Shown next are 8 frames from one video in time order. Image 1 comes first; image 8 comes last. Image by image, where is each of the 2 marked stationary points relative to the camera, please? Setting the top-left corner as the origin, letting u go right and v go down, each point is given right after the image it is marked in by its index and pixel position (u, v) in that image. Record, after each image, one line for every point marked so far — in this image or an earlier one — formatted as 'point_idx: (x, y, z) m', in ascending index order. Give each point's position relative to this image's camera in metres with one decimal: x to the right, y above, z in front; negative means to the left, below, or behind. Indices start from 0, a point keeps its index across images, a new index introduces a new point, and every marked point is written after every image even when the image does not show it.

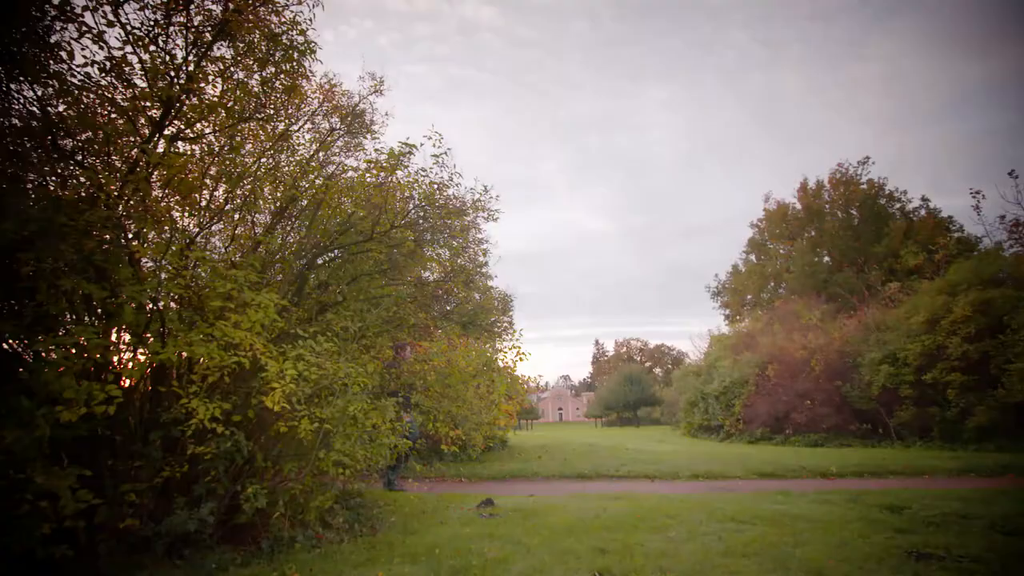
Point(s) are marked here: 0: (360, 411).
0: (-1.4, -1.1, +6.0) m
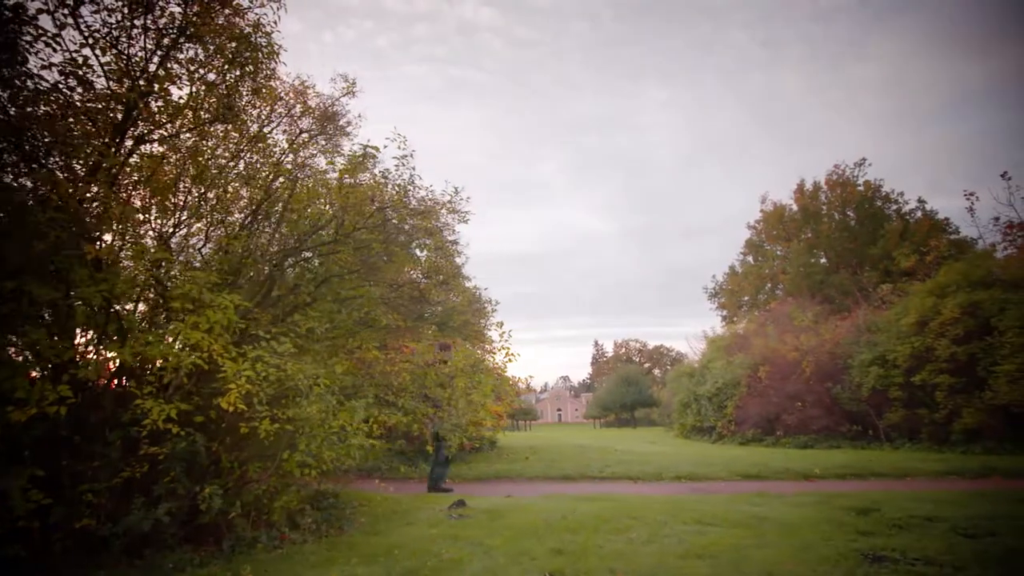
0: (-1.7, -1.2, +6.0) m
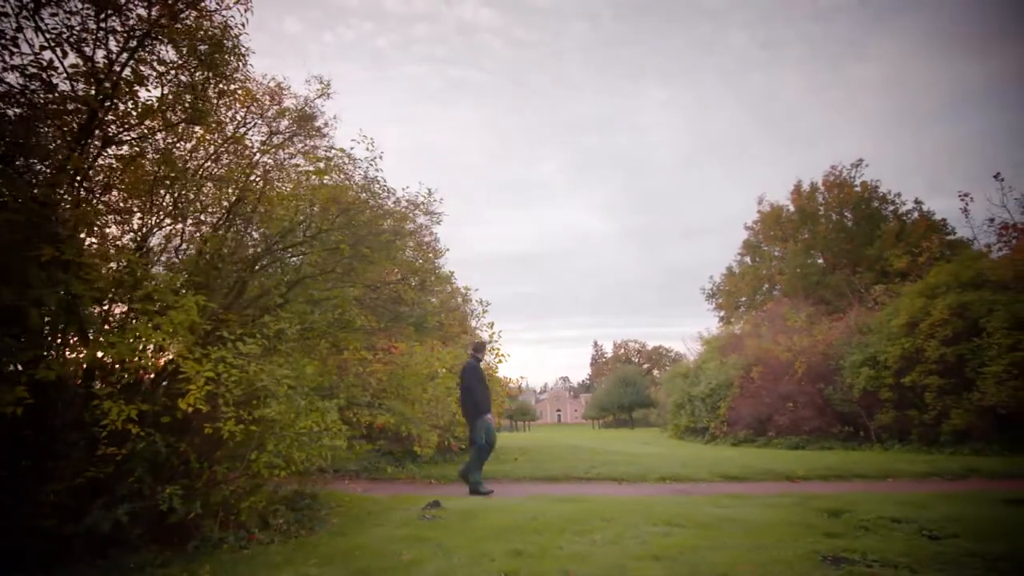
0: (-2.0, -1.2, +6.1) m
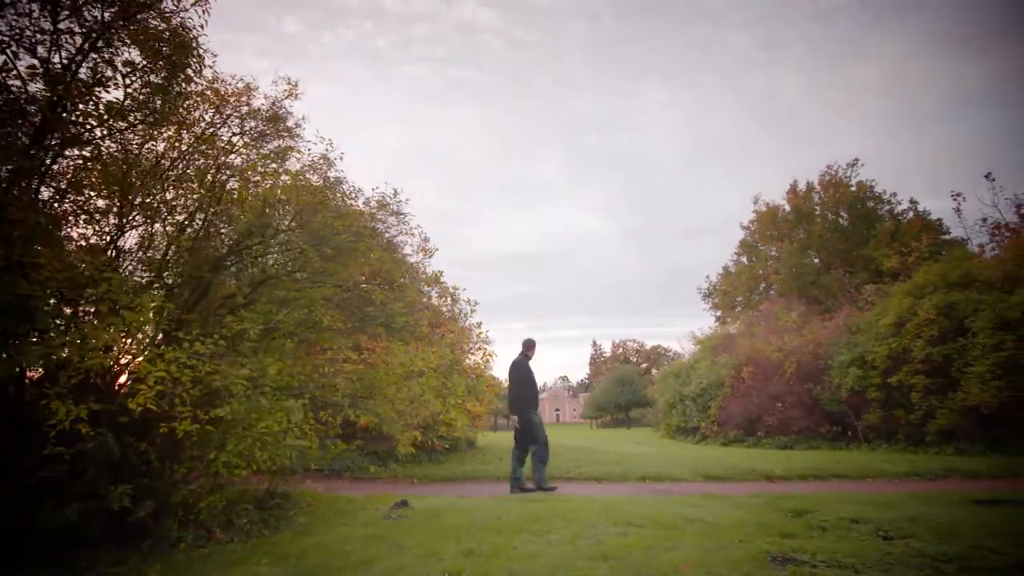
0: (-2.4, -1.2, +6.1) m
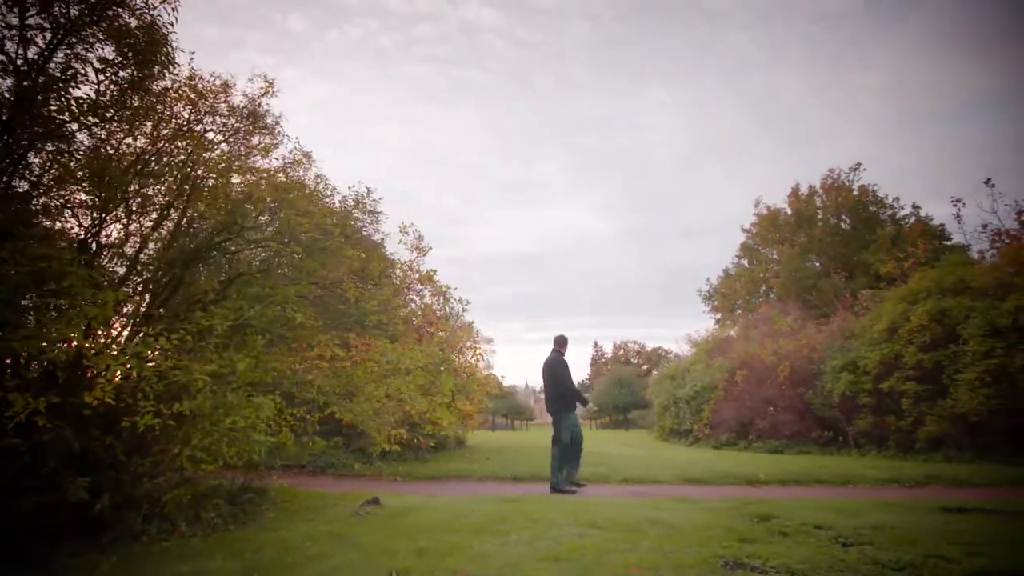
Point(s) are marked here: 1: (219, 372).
0: (-2.8, -1.1, +6.1) m
1: (-2.9, -0.9, +6.3) m
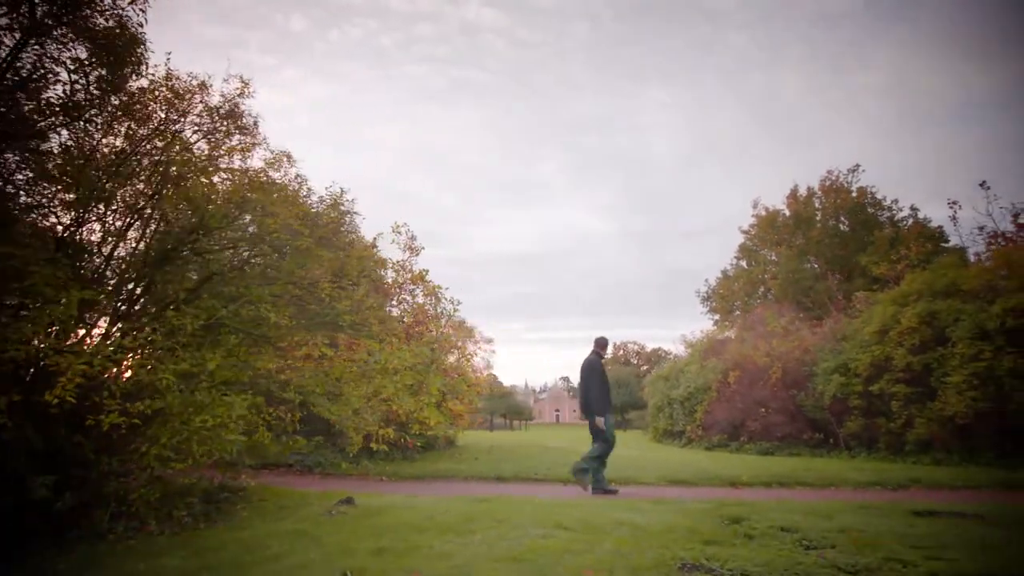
0: (-3.1, -1.1, +6.1) m
1: (-3.2, -0.9, +6.3) m
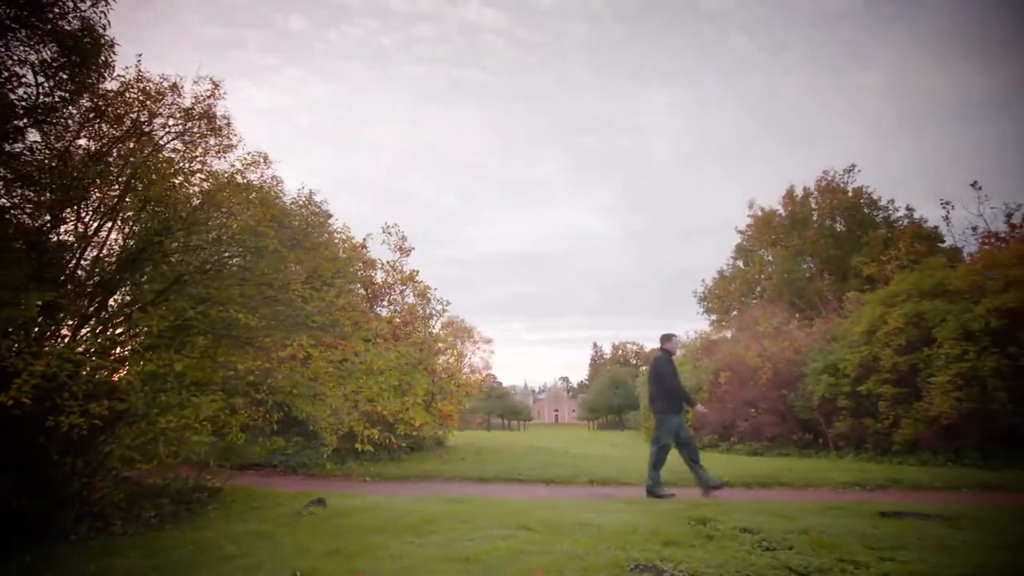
0: (-3.5, -1.1, +6.1) m
1: (-3.6, -0.9, +6.3) m
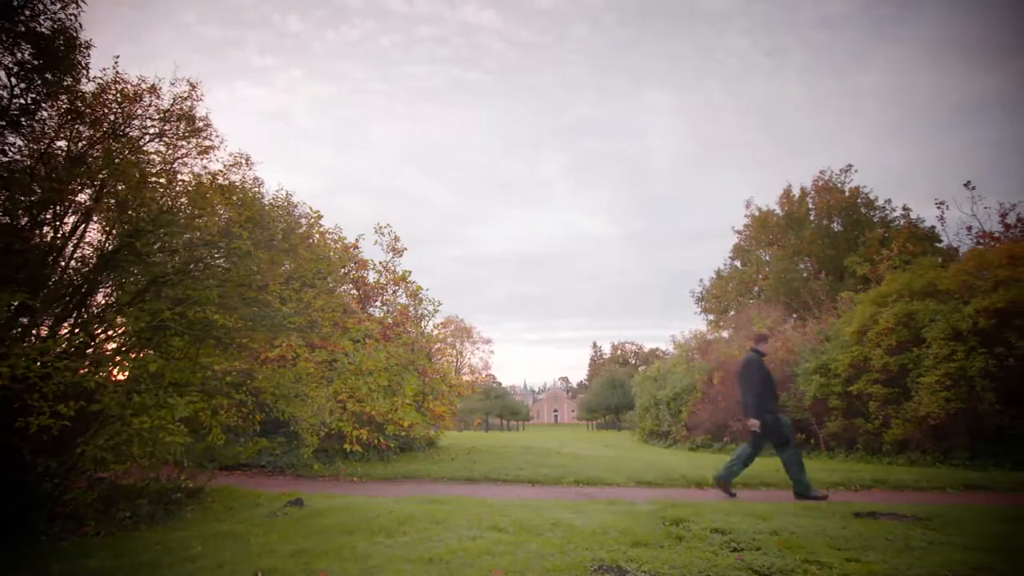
0: (-3.7, -1.2, +6.1) m
1: (-3.8, -0.9, +6.3) m
